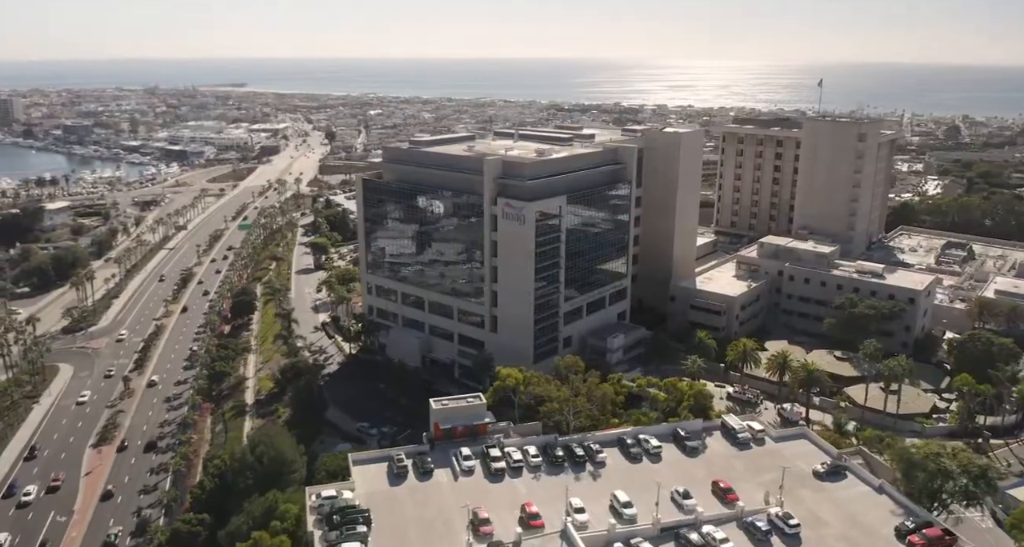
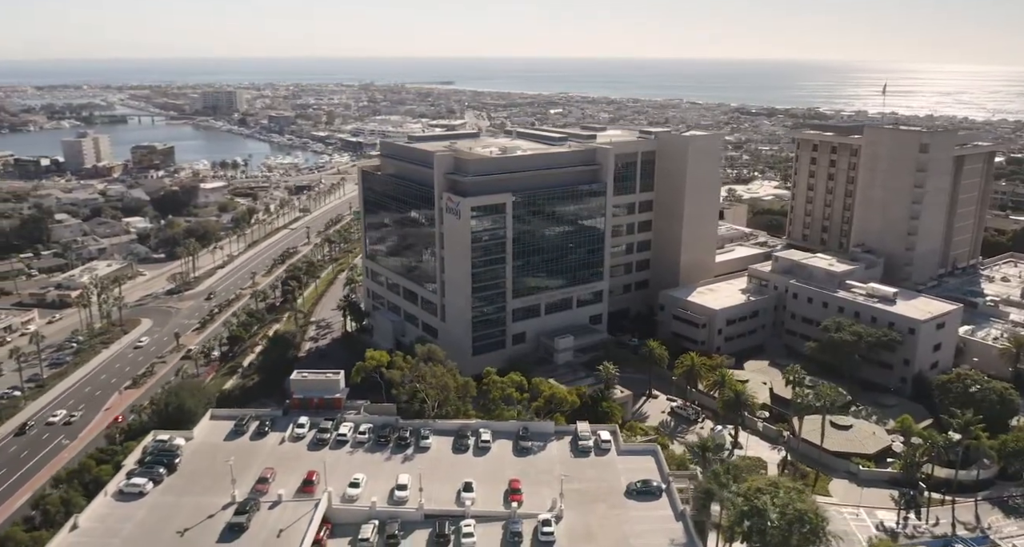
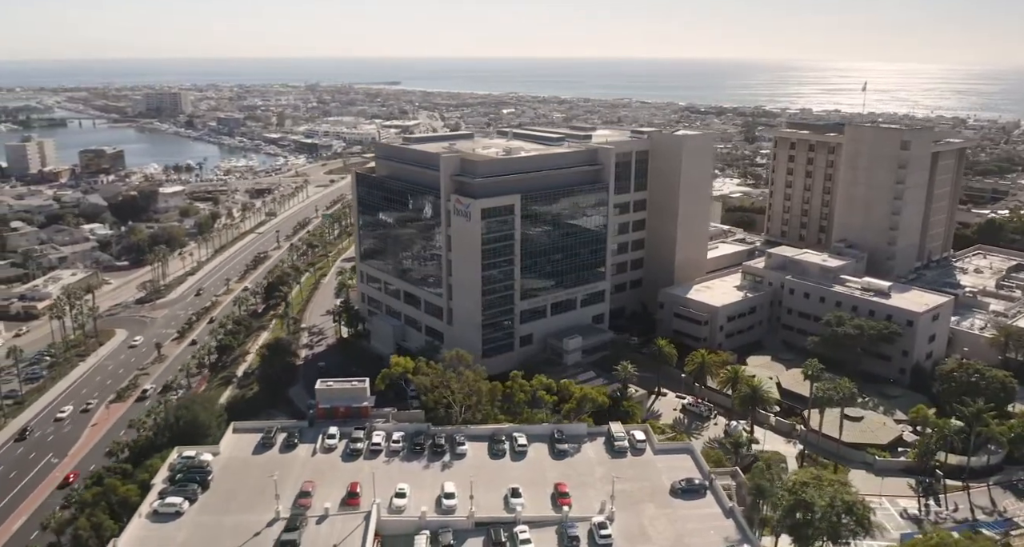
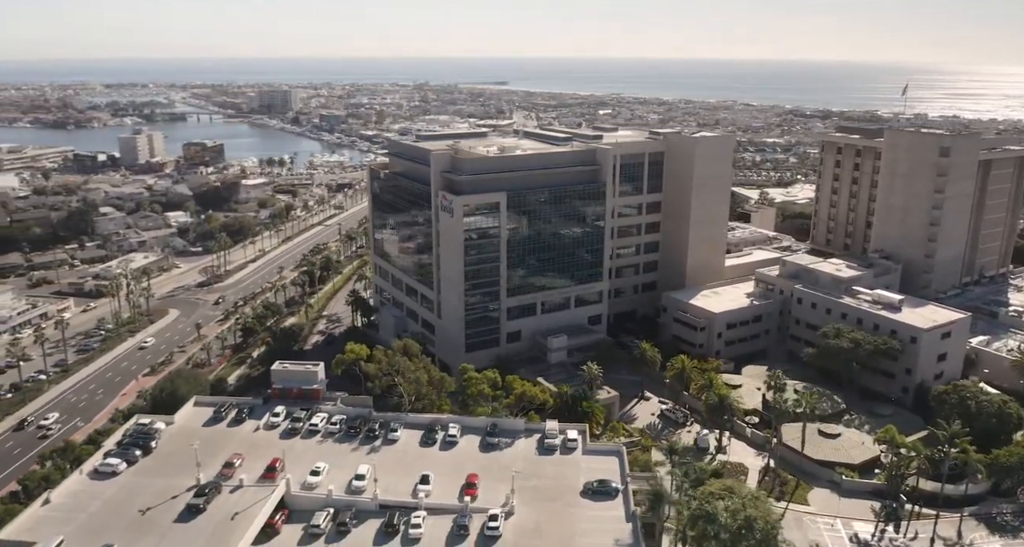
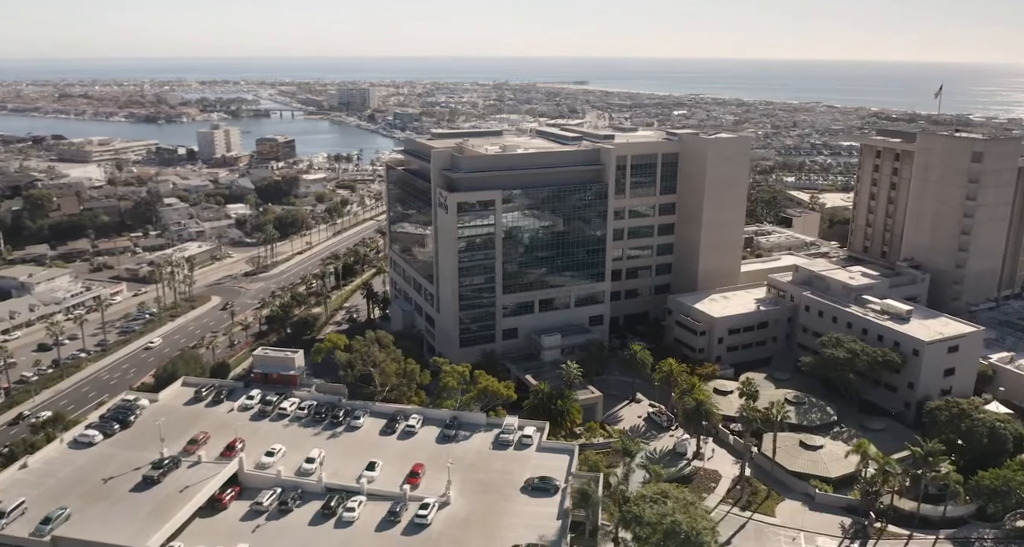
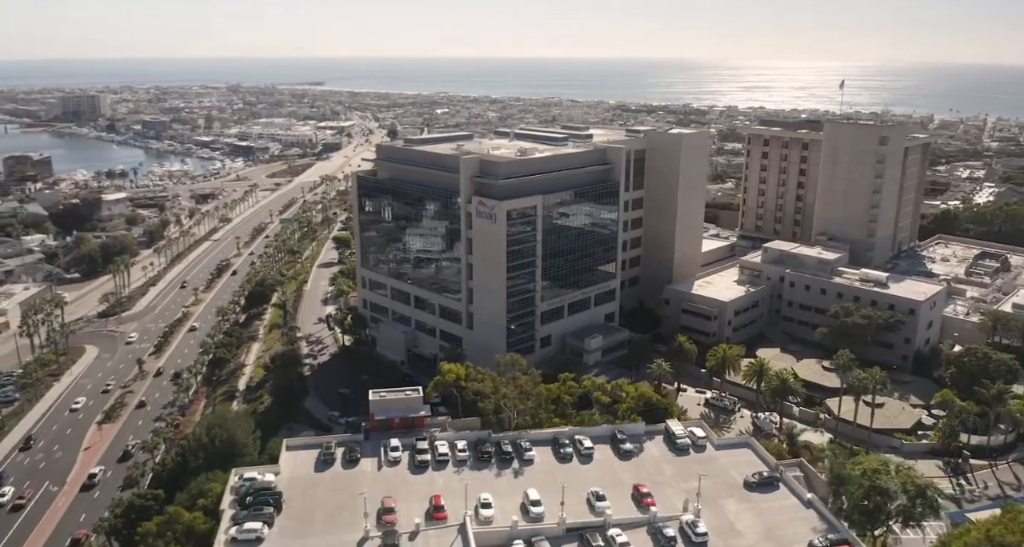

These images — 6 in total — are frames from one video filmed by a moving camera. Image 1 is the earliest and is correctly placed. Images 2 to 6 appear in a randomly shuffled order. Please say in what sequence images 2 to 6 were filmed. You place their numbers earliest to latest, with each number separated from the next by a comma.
6, 3, 2, 4, 5
